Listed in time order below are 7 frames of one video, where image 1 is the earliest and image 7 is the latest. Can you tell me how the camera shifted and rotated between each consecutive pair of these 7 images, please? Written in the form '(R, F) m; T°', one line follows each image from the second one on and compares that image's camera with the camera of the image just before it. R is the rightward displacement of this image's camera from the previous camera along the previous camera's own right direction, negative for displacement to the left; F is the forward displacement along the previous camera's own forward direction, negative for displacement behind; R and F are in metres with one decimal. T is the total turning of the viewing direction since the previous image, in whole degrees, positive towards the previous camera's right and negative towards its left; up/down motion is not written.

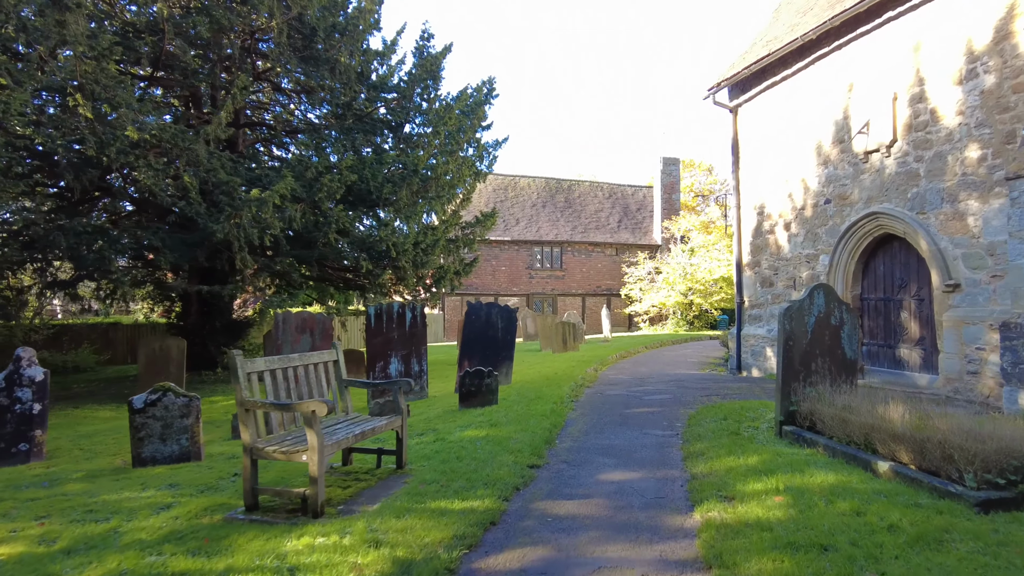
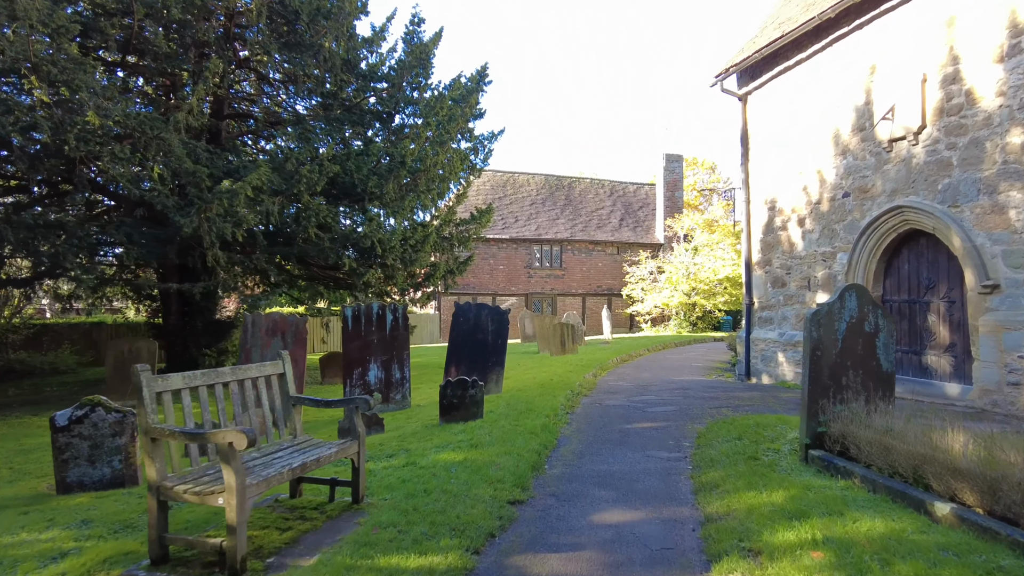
(+0.2, +0.8) m; 0°
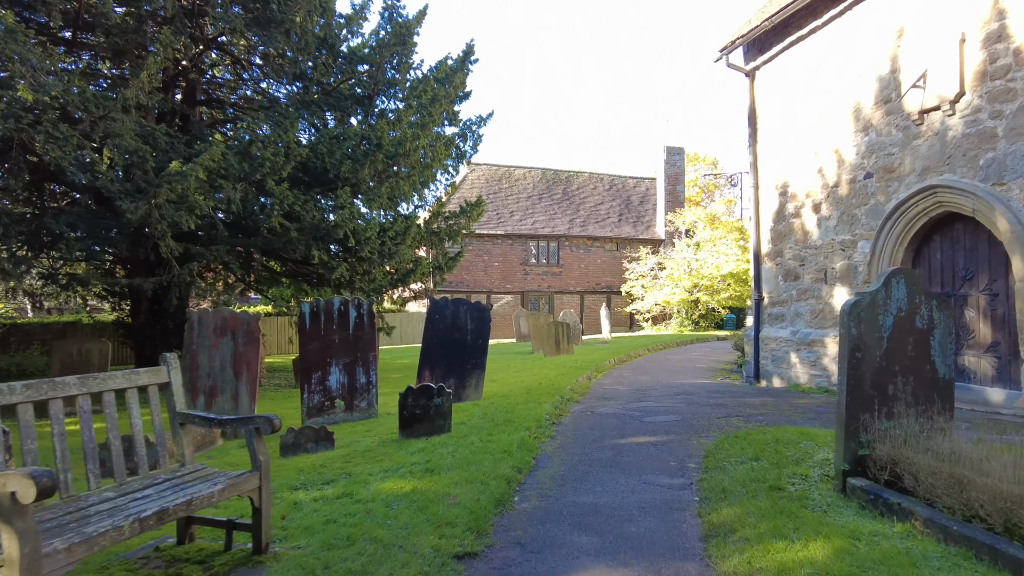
(+0.3, +1.0) m; 0°
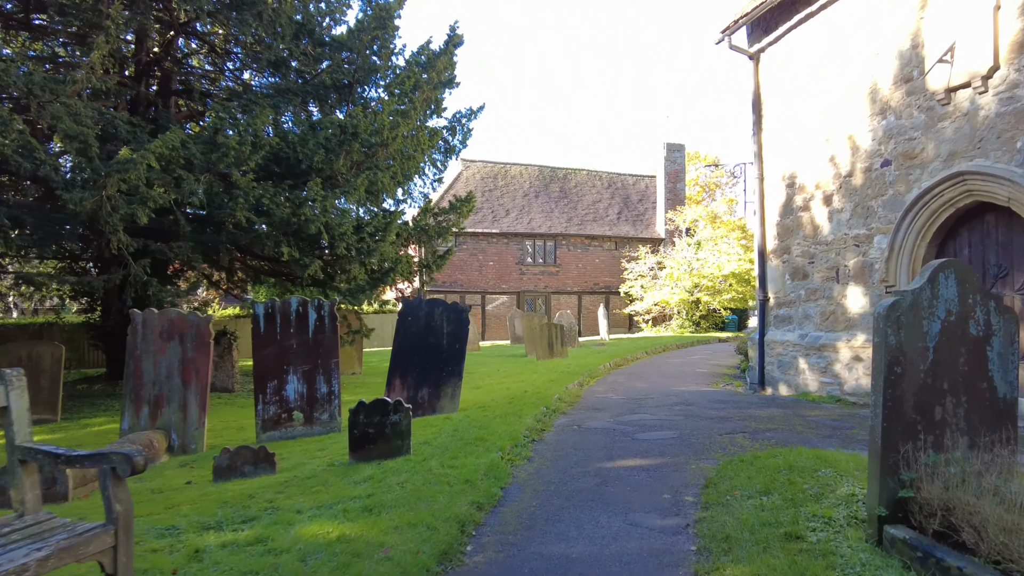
(+0.3, +0.8) m; 0°
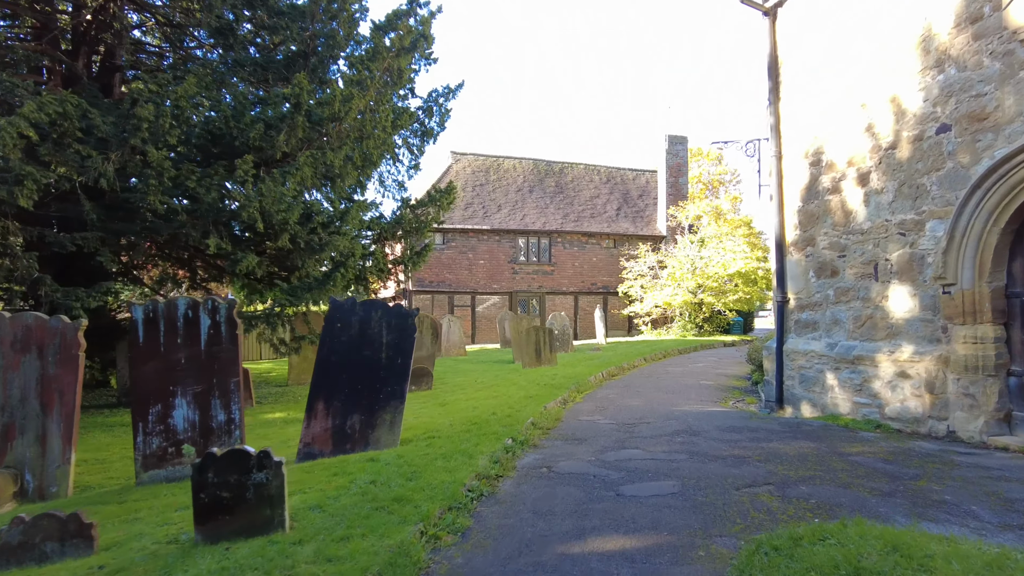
(+0.4, +1.6) m; 0°
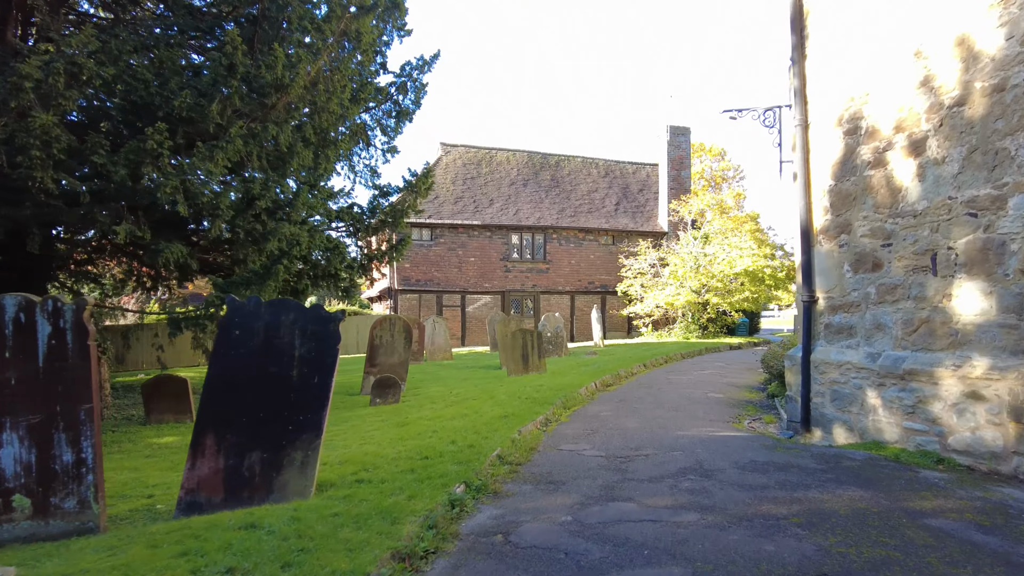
(+0.3, +1.4) m; 0°
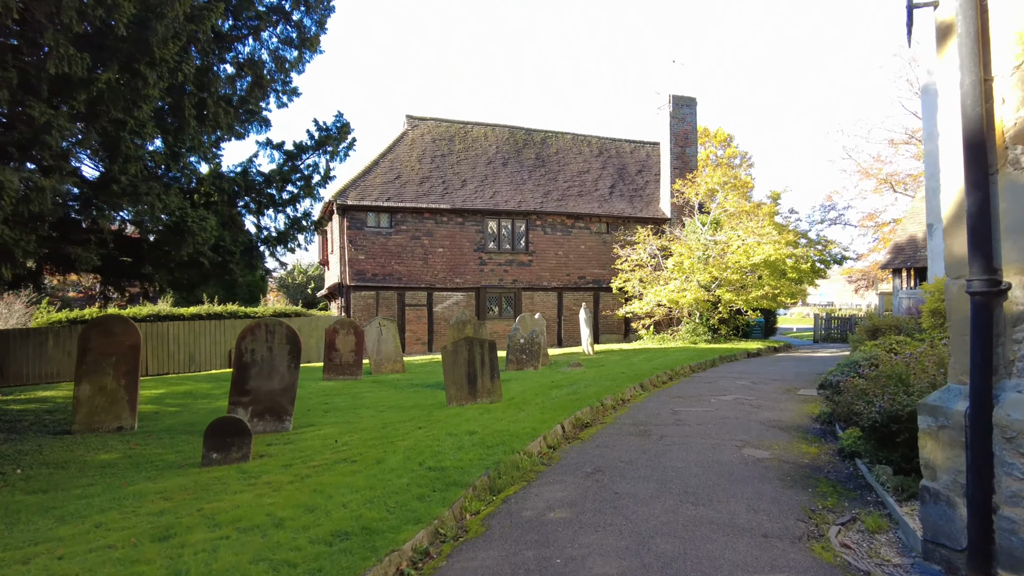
(+0.9, +3.7) m; 0°
